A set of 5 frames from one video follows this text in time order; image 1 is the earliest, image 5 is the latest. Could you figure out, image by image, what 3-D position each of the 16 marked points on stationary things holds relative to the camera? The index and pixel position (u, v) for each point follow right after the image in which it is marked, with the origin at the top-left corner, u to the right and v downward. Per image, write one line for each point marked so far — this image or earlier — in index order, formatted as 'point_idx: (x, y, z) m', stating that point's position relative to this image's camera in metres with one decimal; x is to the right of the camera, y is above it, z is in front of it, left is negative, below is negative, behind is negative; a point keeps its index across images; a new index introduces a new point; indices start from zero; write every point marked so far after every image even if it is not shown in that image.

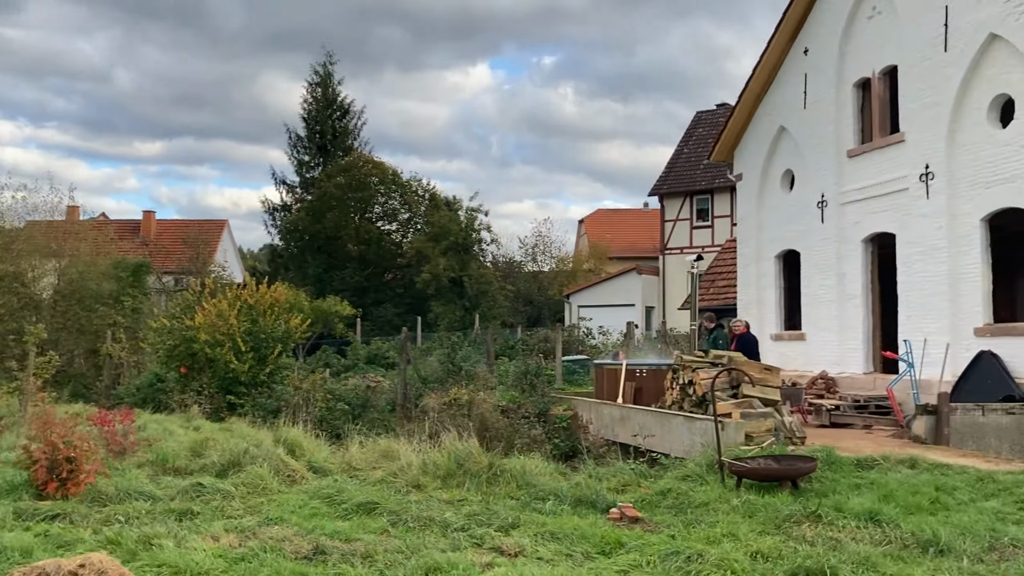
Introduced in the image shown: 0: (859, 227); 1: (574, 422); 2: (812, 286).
0: (+5.7, +1.0, +15.3) m
1: (+0.9, -2.0, +13.7) m
2: (+5.3, +0.1, +16.6) m
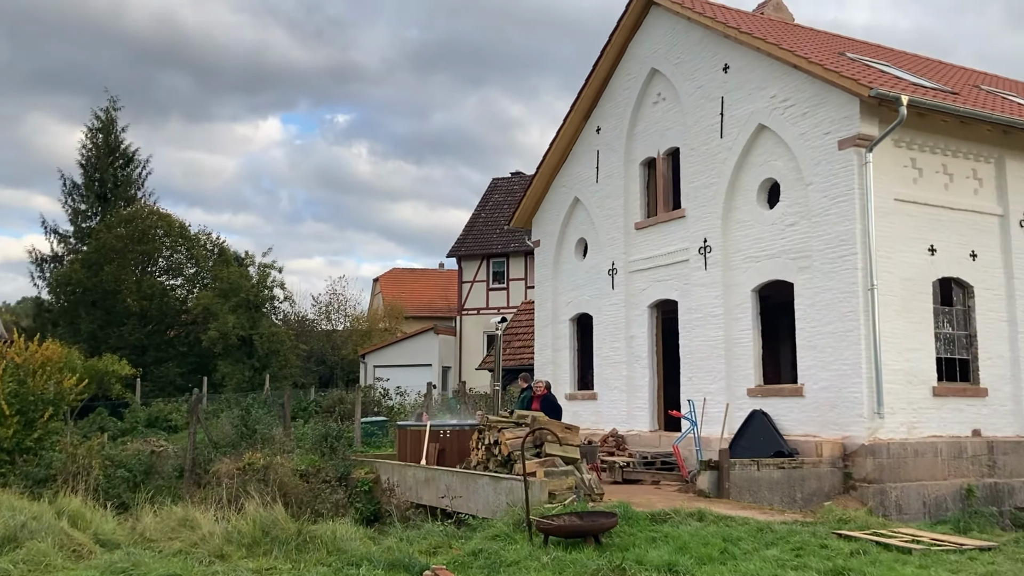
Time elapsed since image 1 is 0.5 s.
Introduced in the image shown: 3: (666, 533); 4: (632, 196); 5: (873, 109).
0: (+2.4, -0.1, +16.4) m
1: (-2.0, -2.9, +13.6) m
2: (+1.7, -1.1, +17.5) m
3: (+1.4, -2.2, +8.4) m
4: (+2.2, +1.7, +17.1) m
5: (+4.8, +2.4, +12.3) m
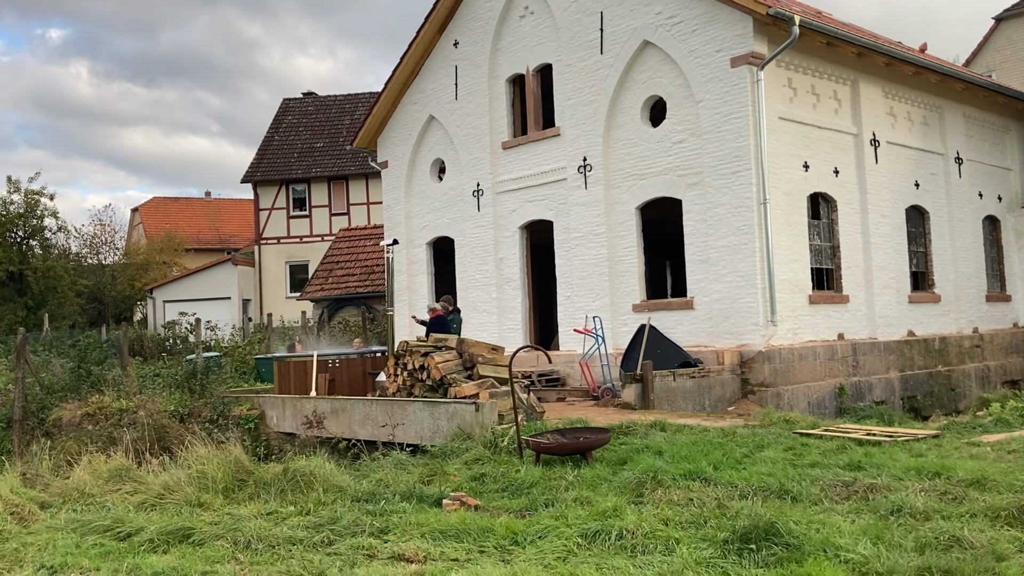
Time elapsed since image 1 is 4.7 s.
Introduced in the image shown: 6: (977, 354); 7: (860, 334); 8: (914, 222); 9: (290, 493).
0: (+0.1, +1.3, +16.2) m
1: (-3.4, -1.8, +12.6) m
2: (-0.8, +0.3, +17.2) m
3: (+1.2, -1.4, +8.4) m
4: (-0.3, +3.1, +16.7) m
5: (+3.4, +3.6, +12.7) m
6: (+8.3, -1.2, +16.7) m
7: (+5.4, -0.7, +14.4) m
8: (+7.0, +1.1, +16.1) m
9: (-1.8, -1.6, +7.5) m
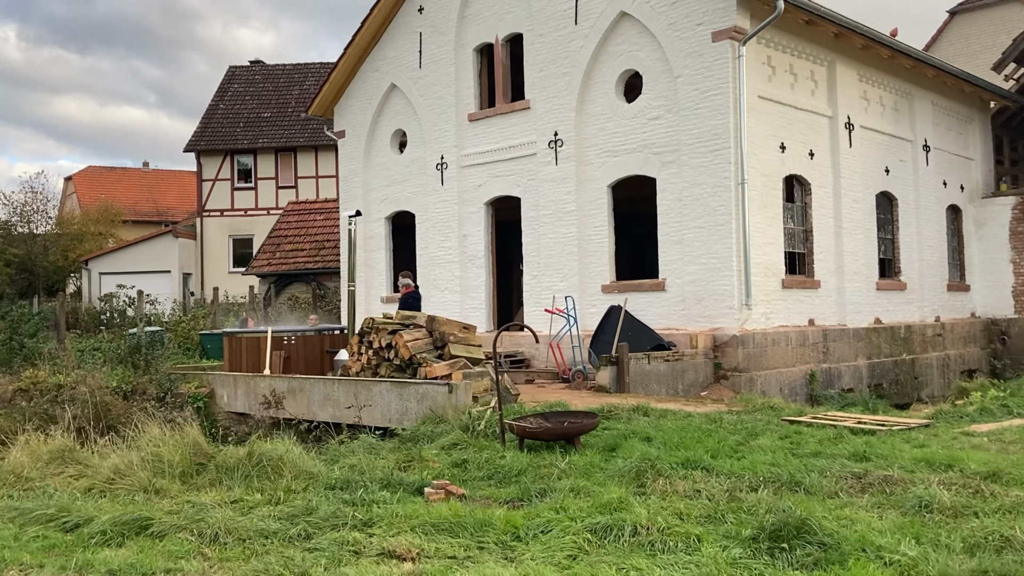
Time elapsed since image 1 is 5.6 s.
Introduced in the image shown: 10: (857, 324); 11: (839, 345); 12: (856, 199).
0: (-0.5, +1.7, +15.6) m
1: (-3.8, -1.4, +11.9) m
2: (-1.5, +0.8, +16.6) m
3: (+1.0, -1.2, +8.0) m
4: (-0.8, +3.5, +16.1) m
5: (+3.1, +3.8, +12.3) m
6: (+7.6, -1.0, +16.6) m
7: (+4.8, -0.5, +14.2) m
8: (+6.4, +1.4, +16.0) m
9: (-1.9, -1.4, +6.9) m
10: (+5.4, -0.6, +14.6) m
11: (+4.9, -0.9, +14.0) m
12: (+5.5, +1.4, +14.9) m
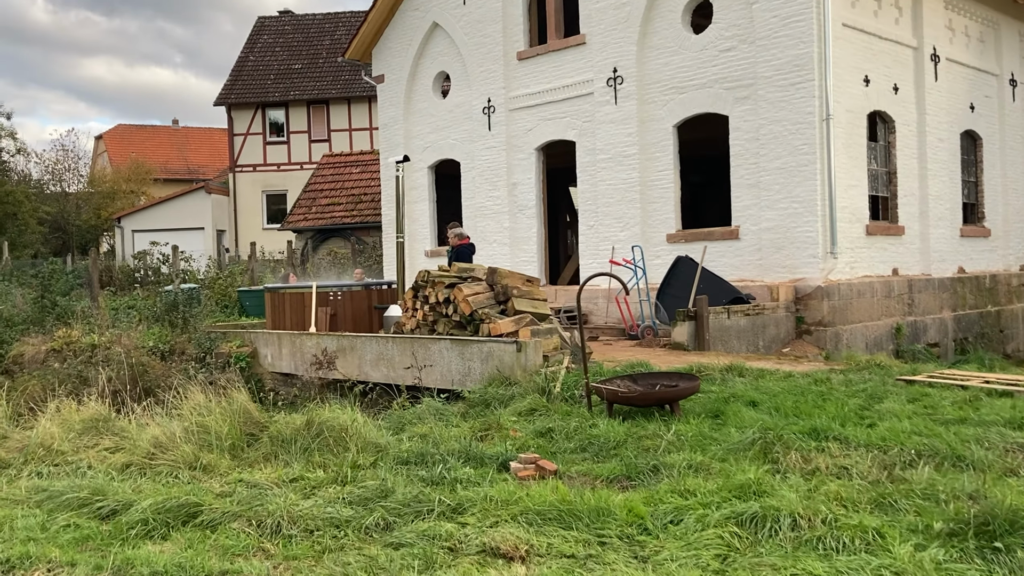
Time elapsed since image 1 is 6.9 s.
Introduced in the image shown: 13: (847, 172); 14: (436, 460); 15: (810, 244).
0: (+0.3, +2.4, +14.6) m
1: (-3.1, -0.9, +11.1) m
2: (-0.6, +1.6, +15.6) m
3: (+1.7, -0.8, +7.1) m
4: (0.0, +4.3, +15.0) m
5: (+3.8, +4.4, +11.1) m
6: (+8.5, -0.1, +15.5) m
7: (+5.6, +0.3, +13.1) m
8: (+7.2, +2.2, +14.8) m
9: (-1.3, -1.1, +6.0) m
10: (+6.2, +0.2, +13.5) m
11: (+5.7, -0.1, +12.9) m
12: (+6.3, +2.2, +13.7) m
13: (+4.2, +1.5, +11.6) m
14: (-0.4, -1.0, +5.4) m
15: (+3.6, +0.5, +11.2) m
